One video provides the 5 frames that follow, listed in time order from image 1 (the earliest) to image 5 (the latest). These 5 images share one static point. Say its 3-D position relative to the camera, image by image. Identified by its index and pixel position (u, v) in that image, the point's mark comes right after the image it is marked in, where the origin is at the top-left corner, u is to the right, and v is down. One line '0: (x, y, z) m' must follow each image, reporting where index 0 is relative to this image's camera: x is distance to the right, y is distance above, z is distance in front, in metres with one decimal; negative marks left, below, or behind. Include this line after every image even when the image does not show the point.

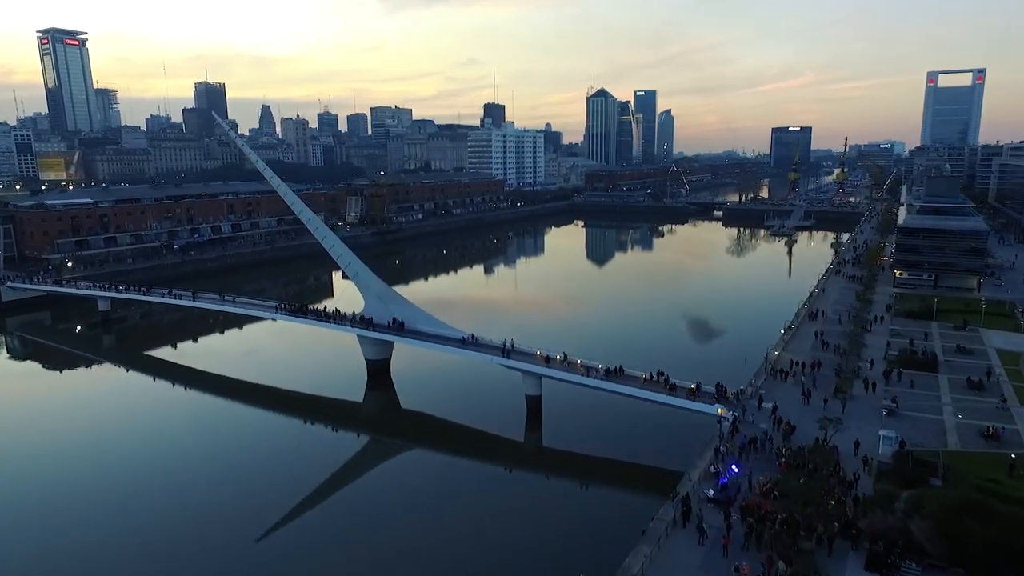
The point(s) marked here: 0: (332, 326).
0: (-5.5, -1.2, +19.3) m
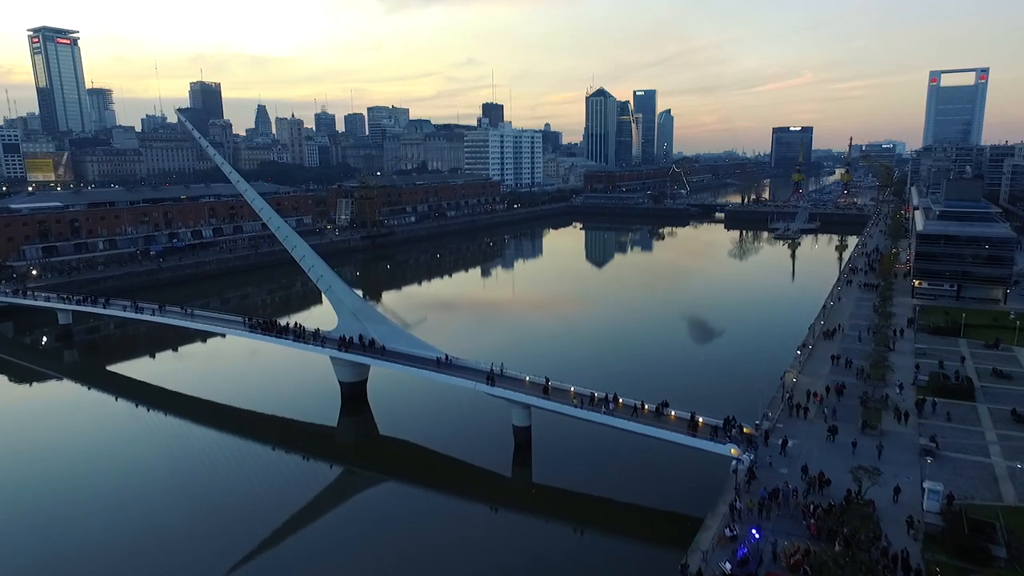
0: (-5.9, -1.6, +17.6) m
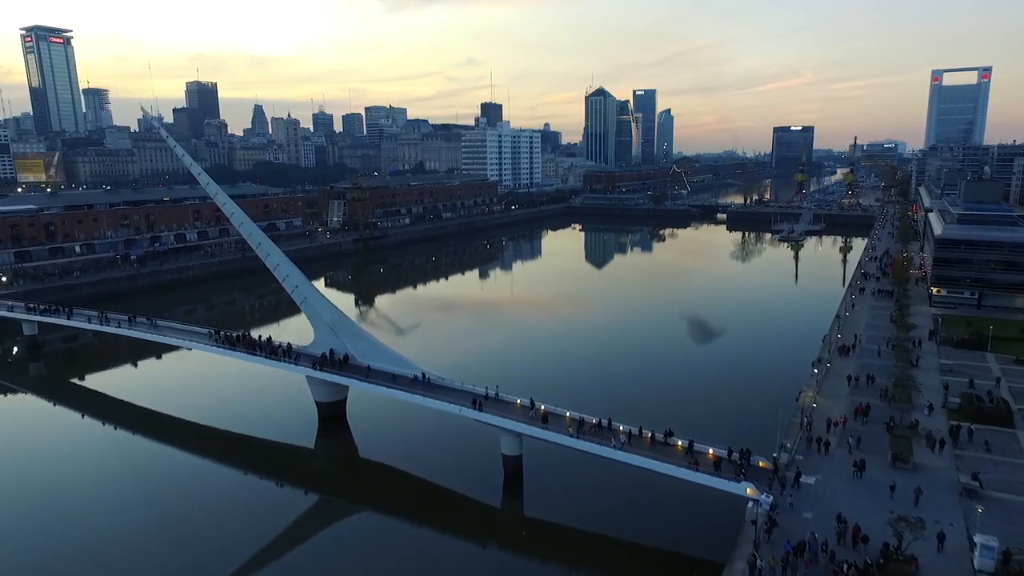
0: (-6.1, -1.9, +16.1) m
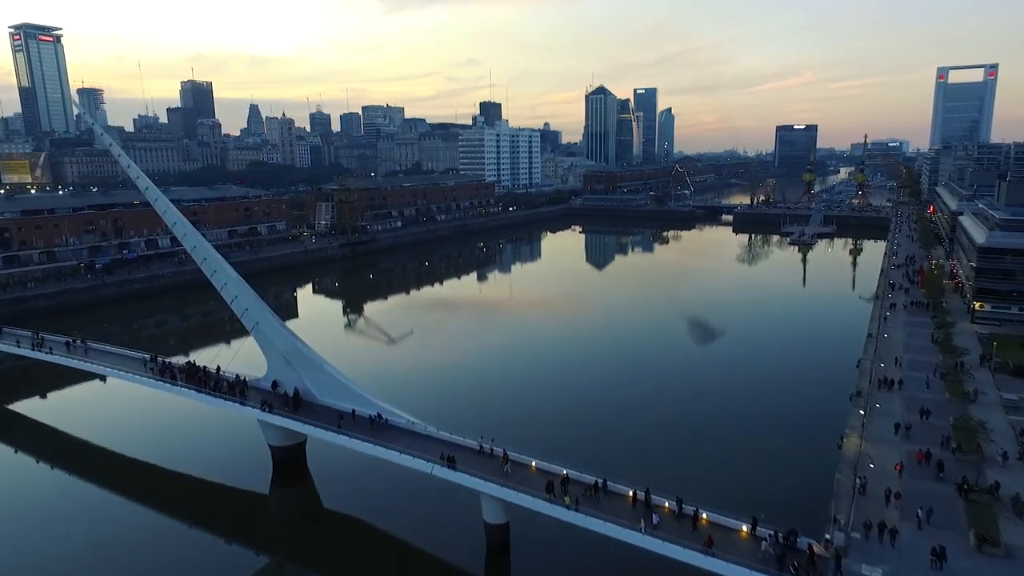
0: (-6.4, -2.4, +13.7) m
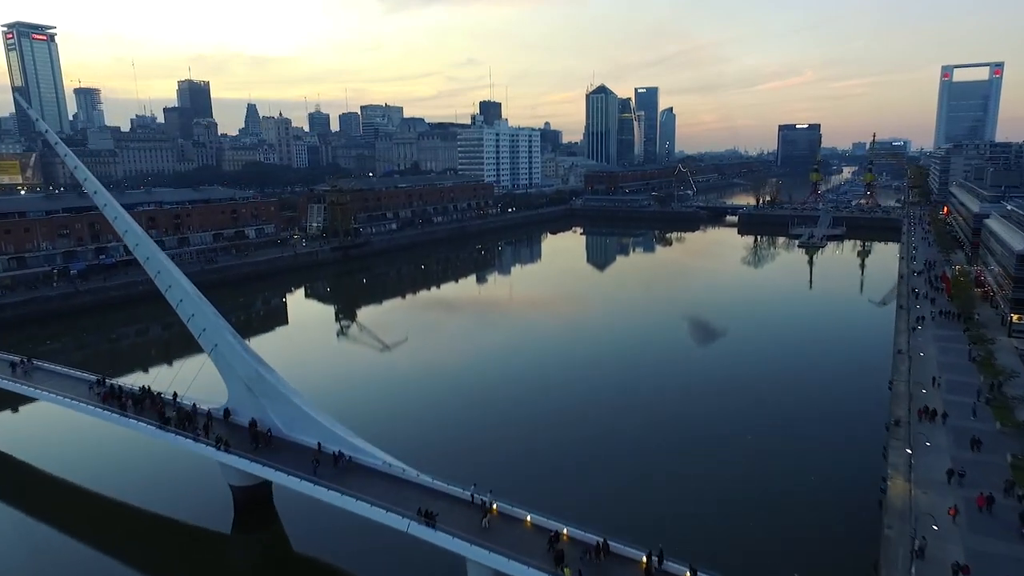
0: (-6.5, -2.8, +12.0) m
